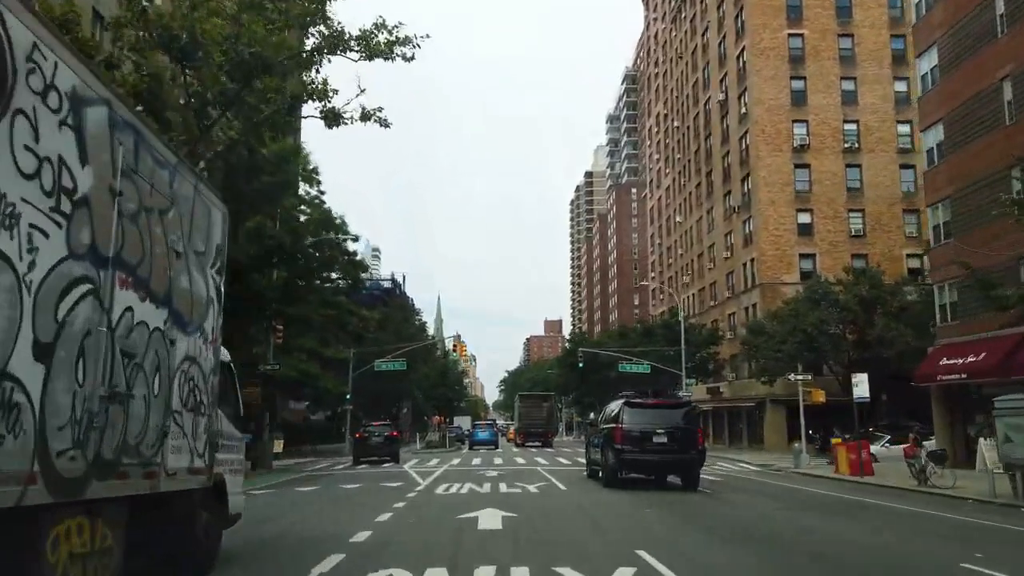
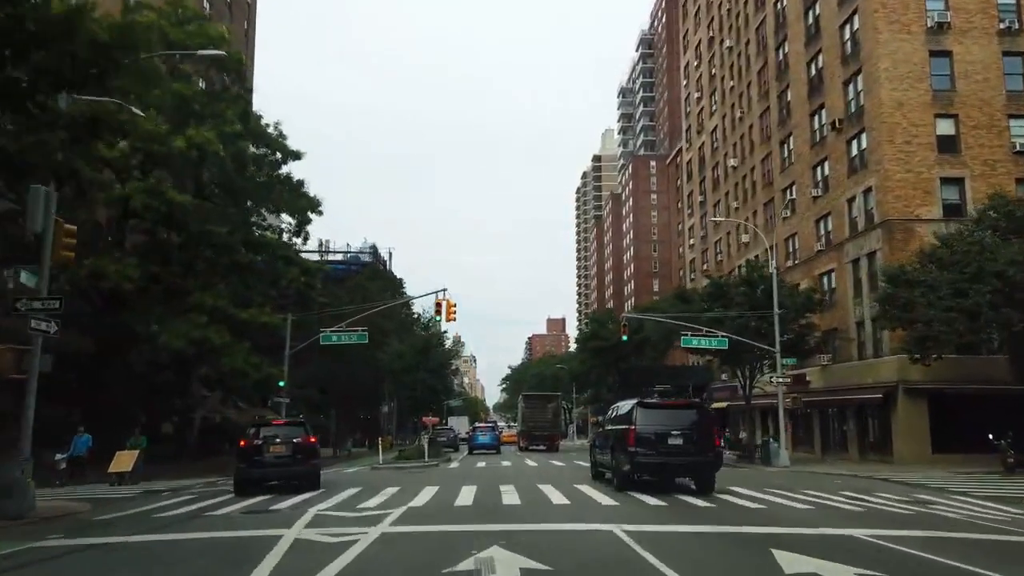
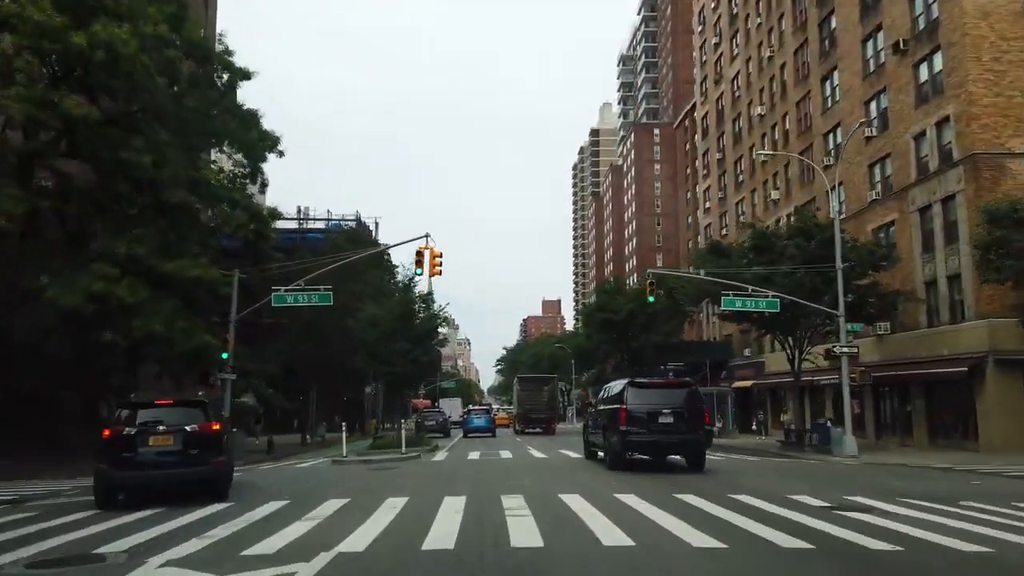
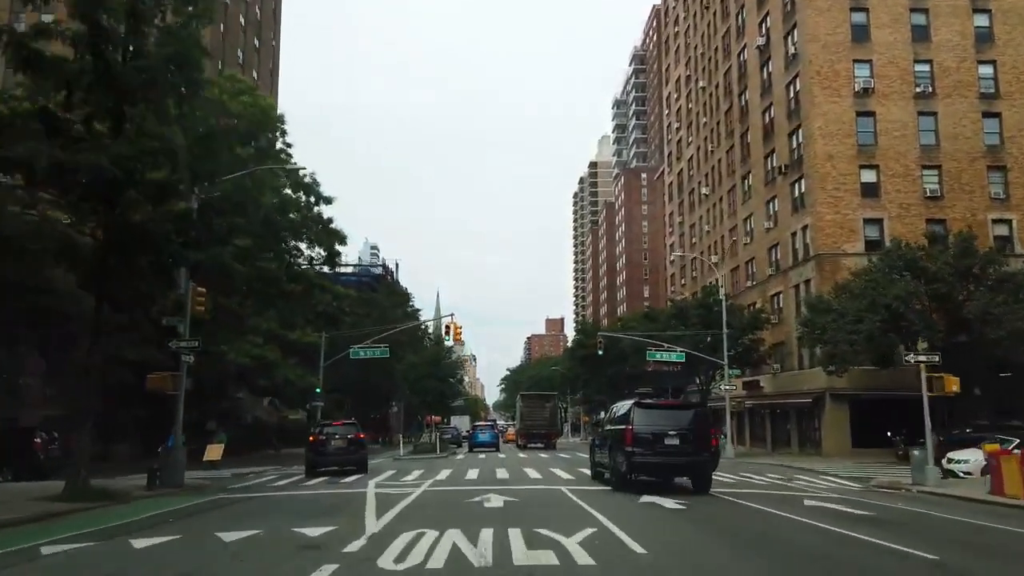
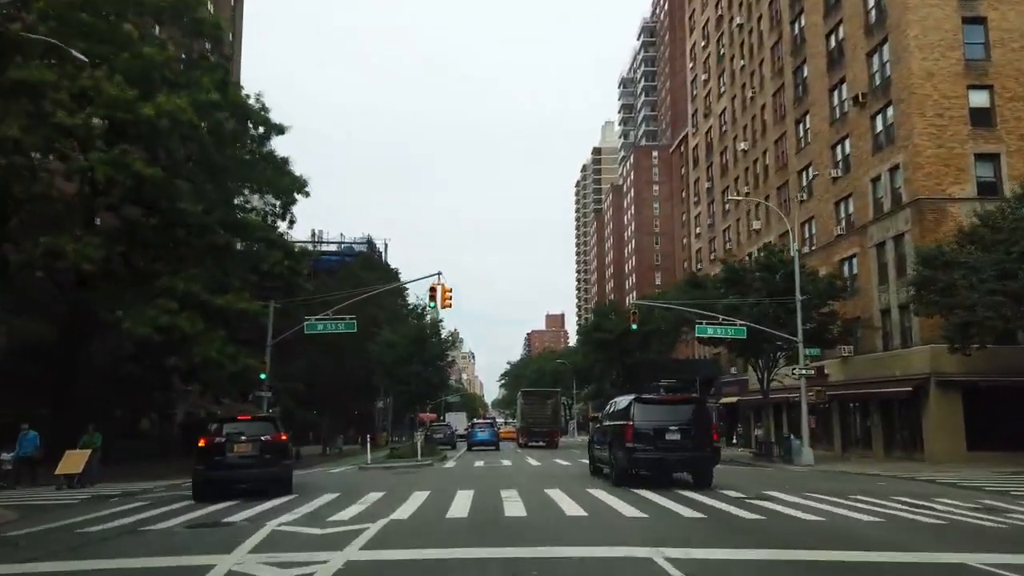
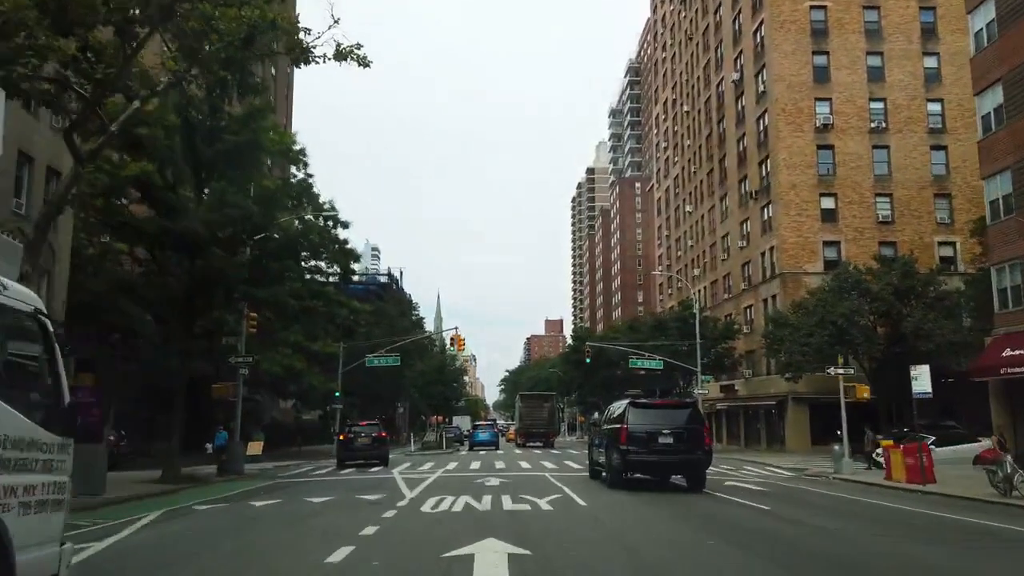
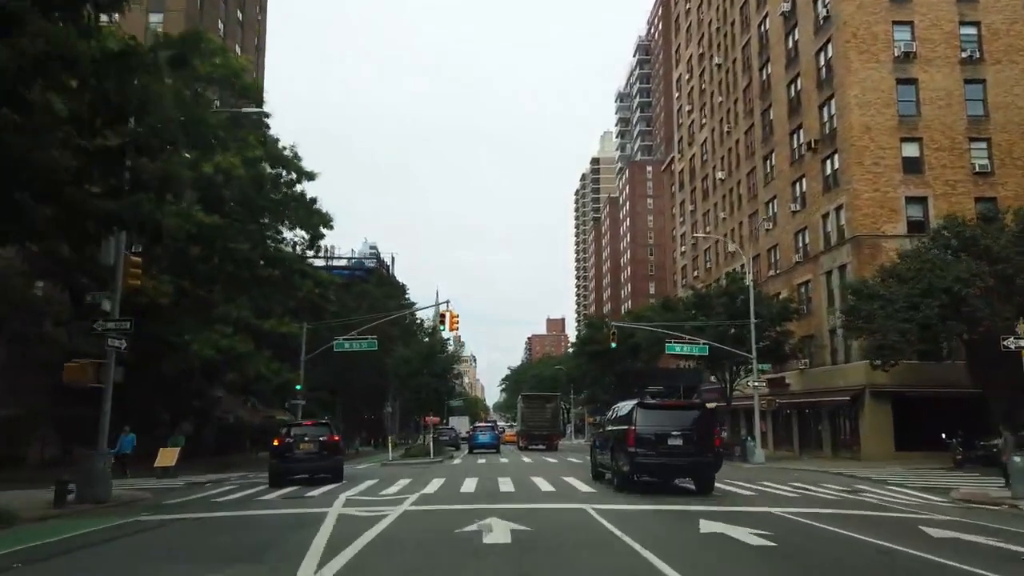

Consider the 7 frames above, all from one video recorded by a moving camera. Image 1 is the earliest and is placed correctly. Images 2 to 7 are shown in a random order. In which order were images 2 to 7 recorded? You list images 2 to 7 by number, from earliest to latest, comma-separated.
6, 4, 7, 2, 5, 3
